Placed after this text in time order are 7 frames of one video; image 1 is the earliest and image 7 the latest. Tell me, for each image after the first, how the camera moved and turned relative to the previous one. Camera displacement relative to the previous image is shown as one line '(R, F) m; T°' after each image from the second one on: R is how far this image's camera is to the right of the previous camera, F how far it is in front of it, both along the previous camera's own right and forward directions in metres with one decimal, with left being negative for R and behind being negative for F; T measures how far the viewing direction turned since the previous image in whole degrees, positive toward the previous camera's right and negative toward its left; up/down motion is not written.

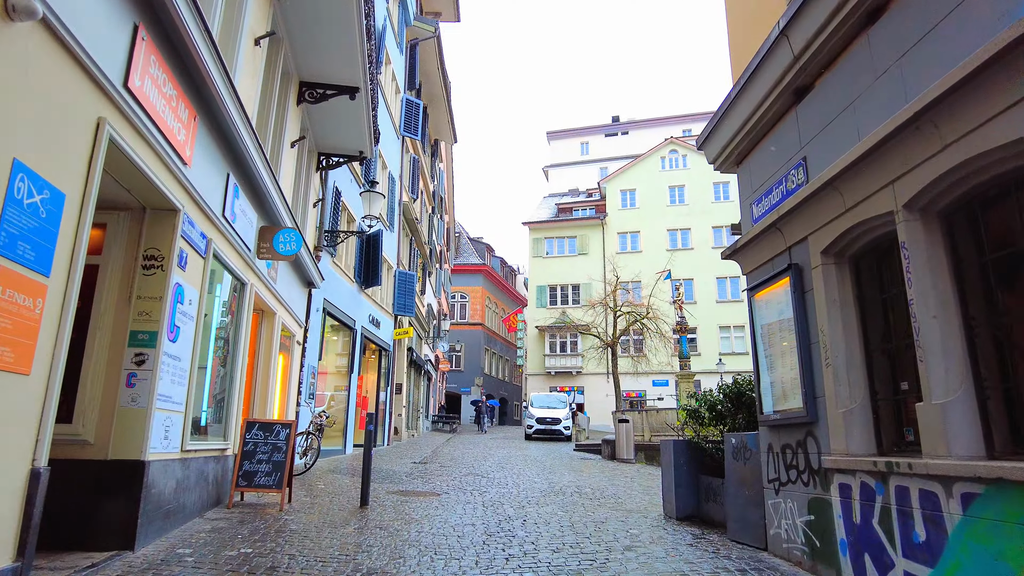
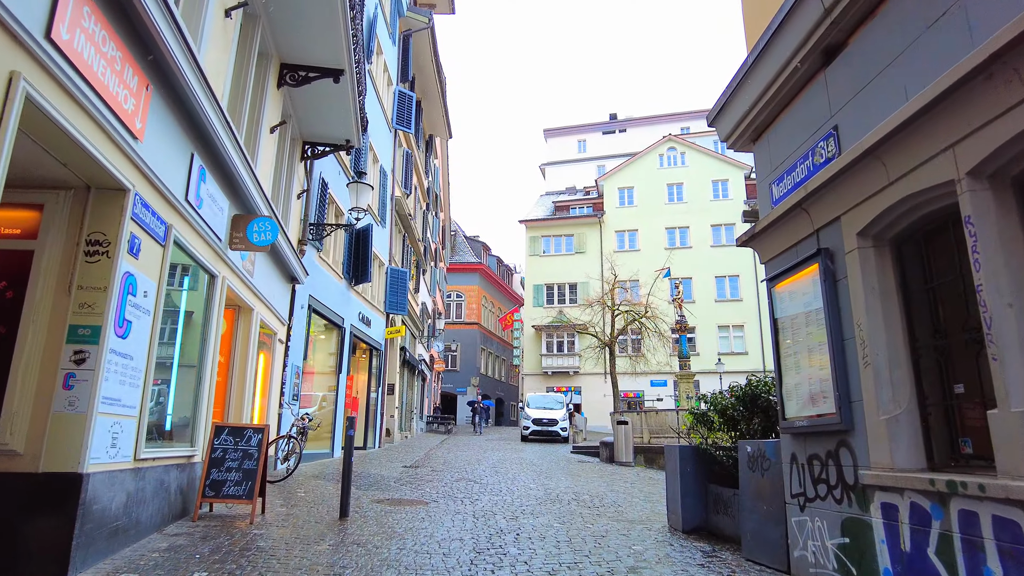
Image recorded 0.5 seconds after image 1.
(0.0, +0.6) m; 0°
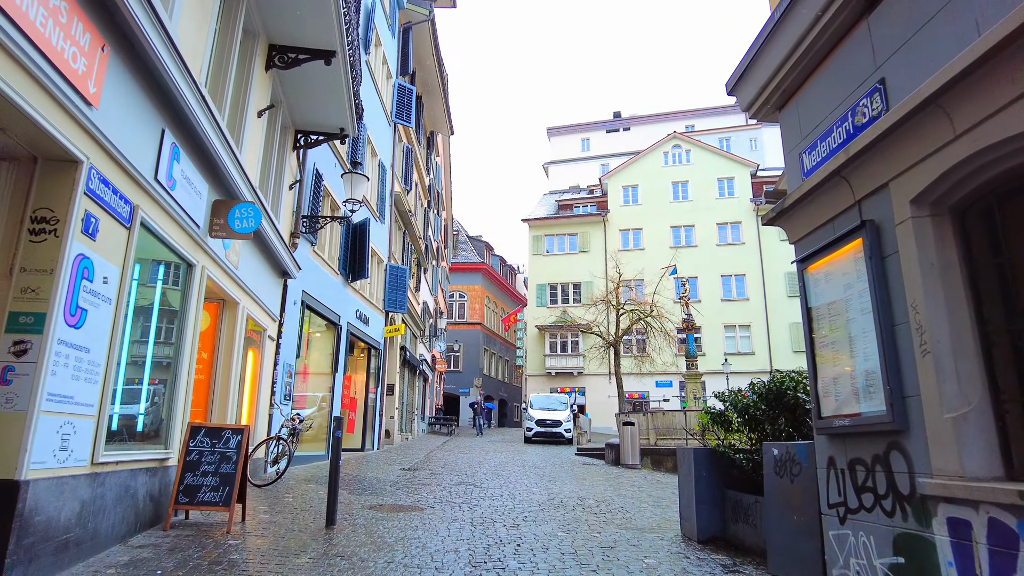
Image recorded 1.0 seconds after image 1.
(0.0, +0.5) m; 0°
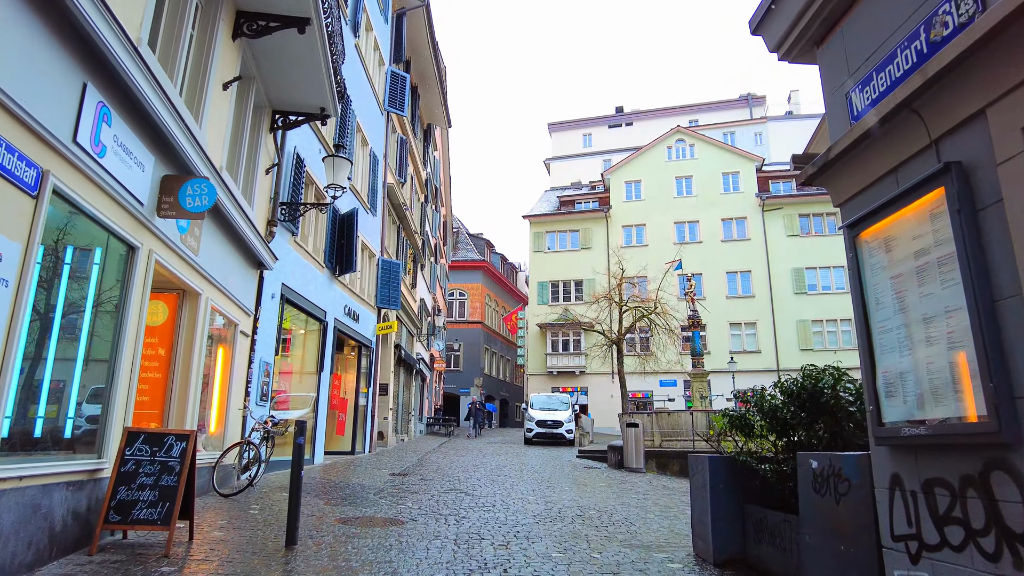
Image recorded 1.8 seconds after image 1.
(+0.1, +0.9) m; 0°
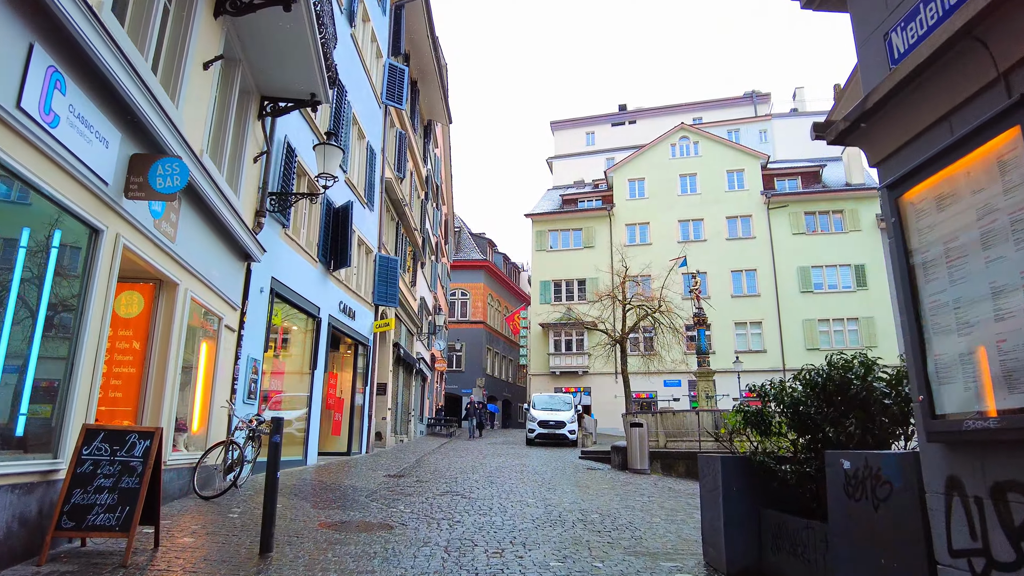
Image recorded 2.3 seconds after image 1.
(+0.1, +0.5) m; 0°
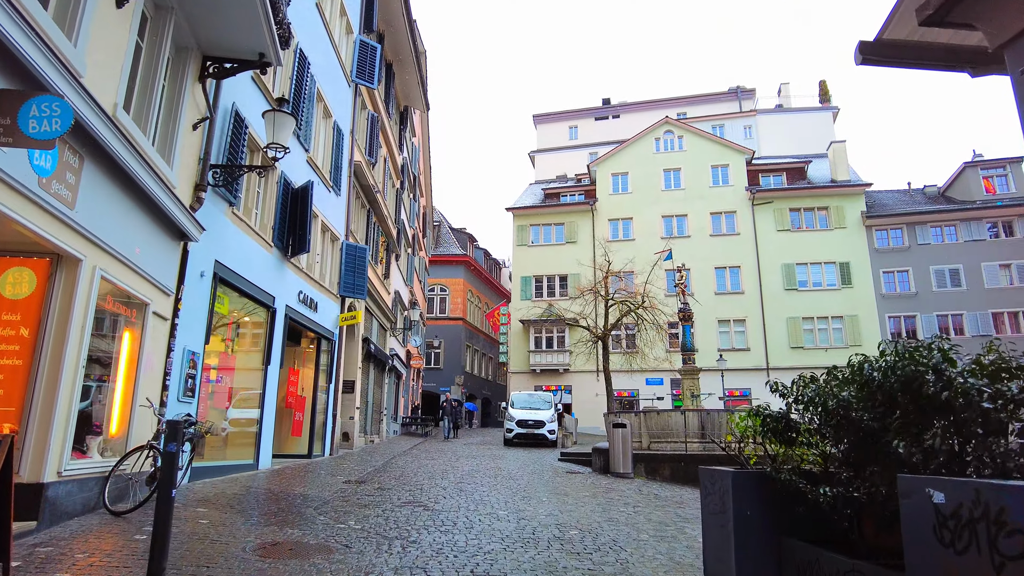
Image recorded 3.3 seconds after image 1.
(+0.2, +1.1) m; +2°
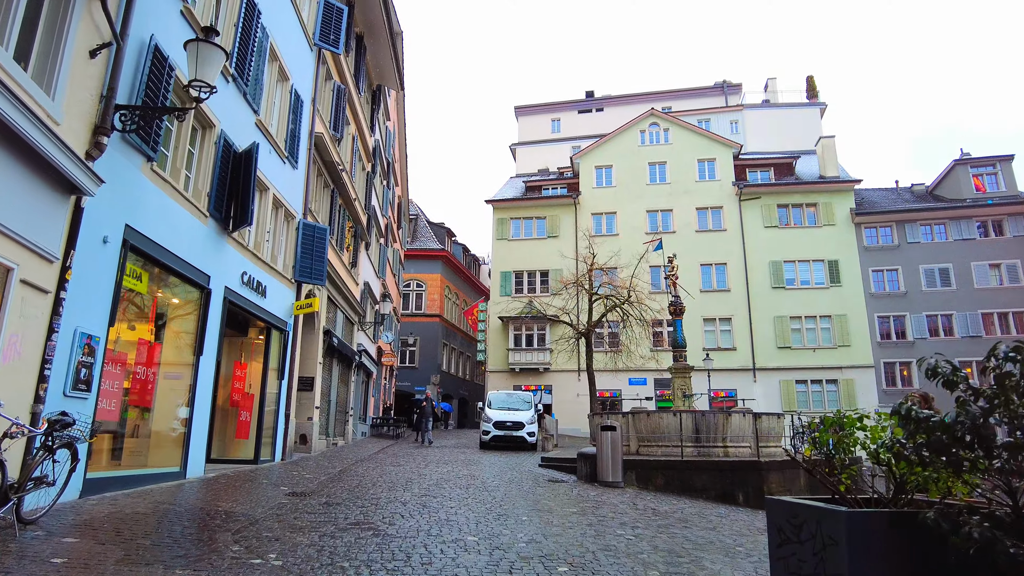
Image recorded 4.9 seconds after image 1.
(+0.1, +1.7) m; +2°
